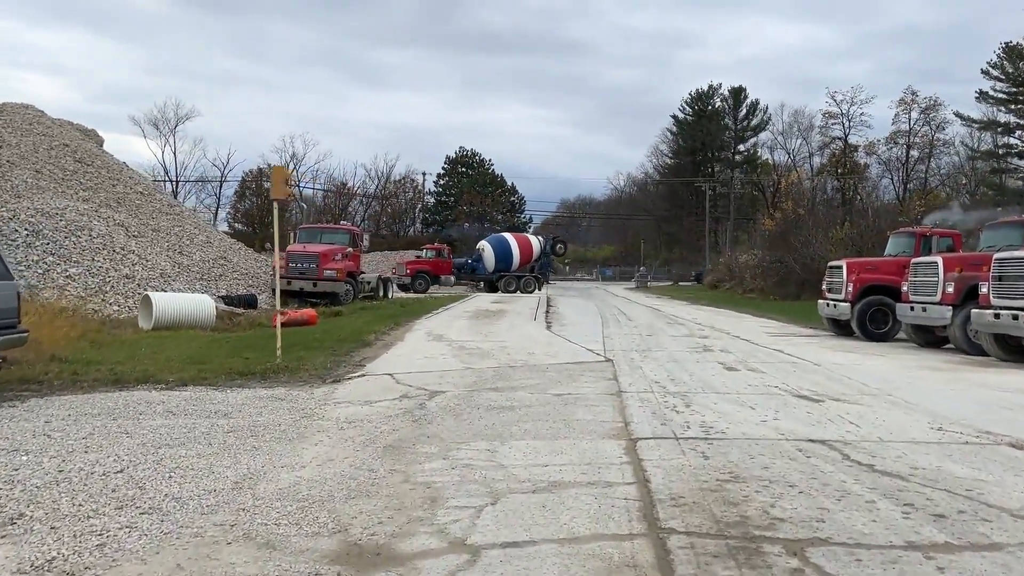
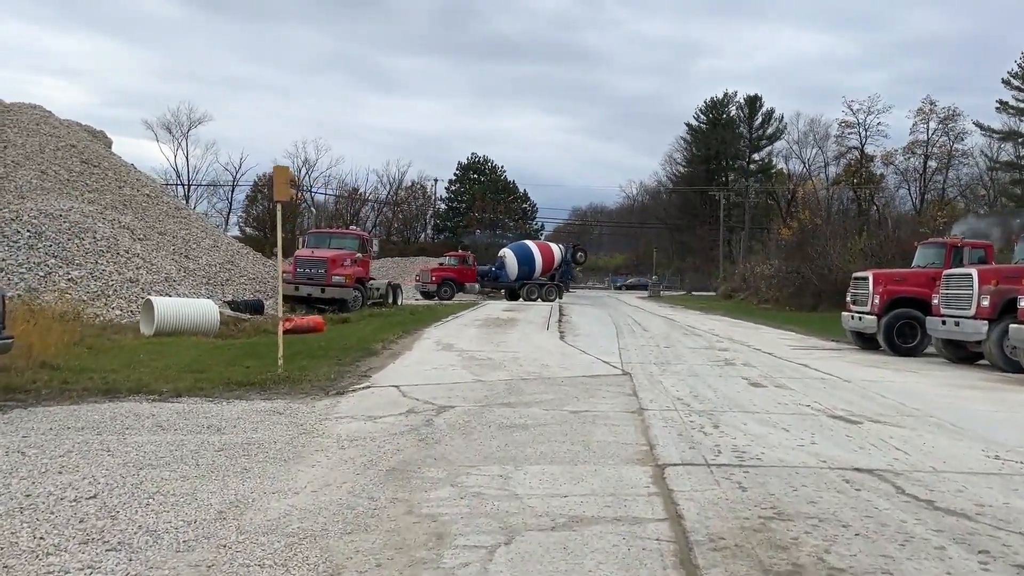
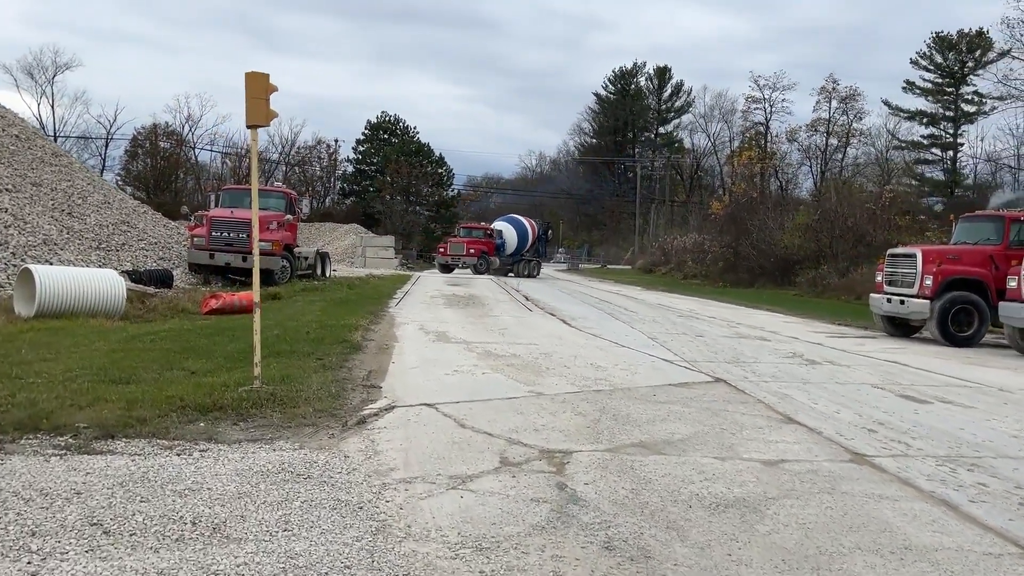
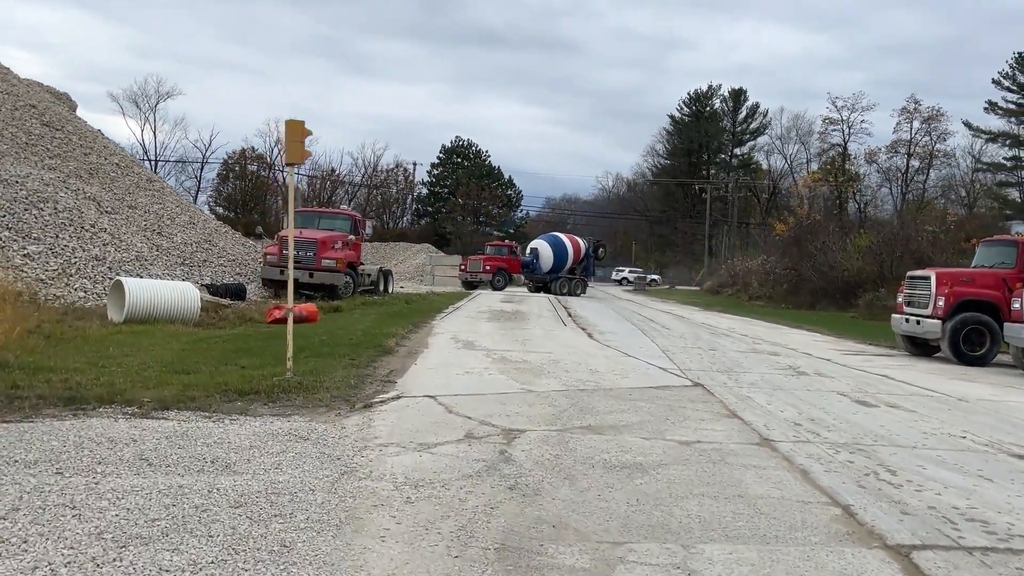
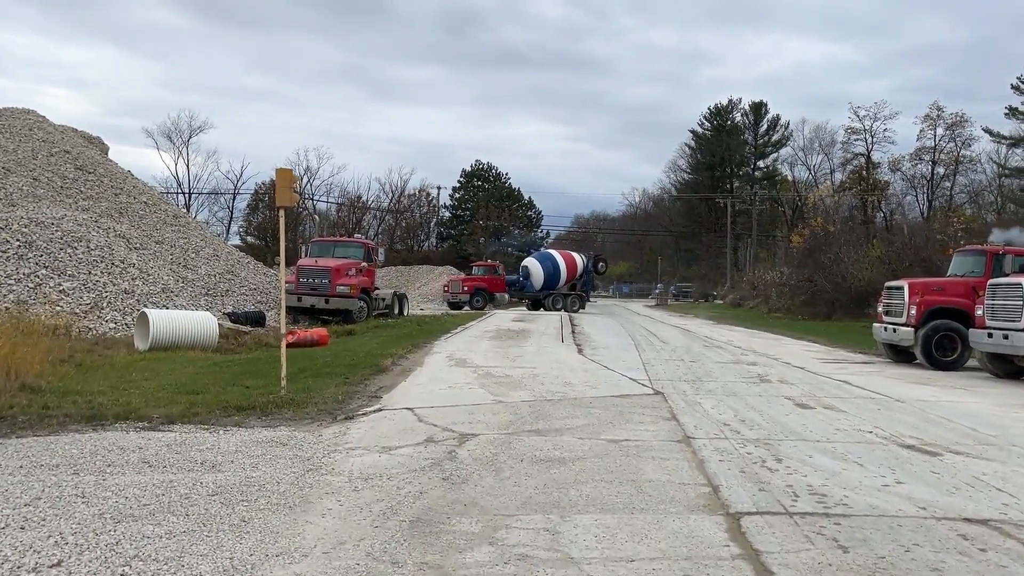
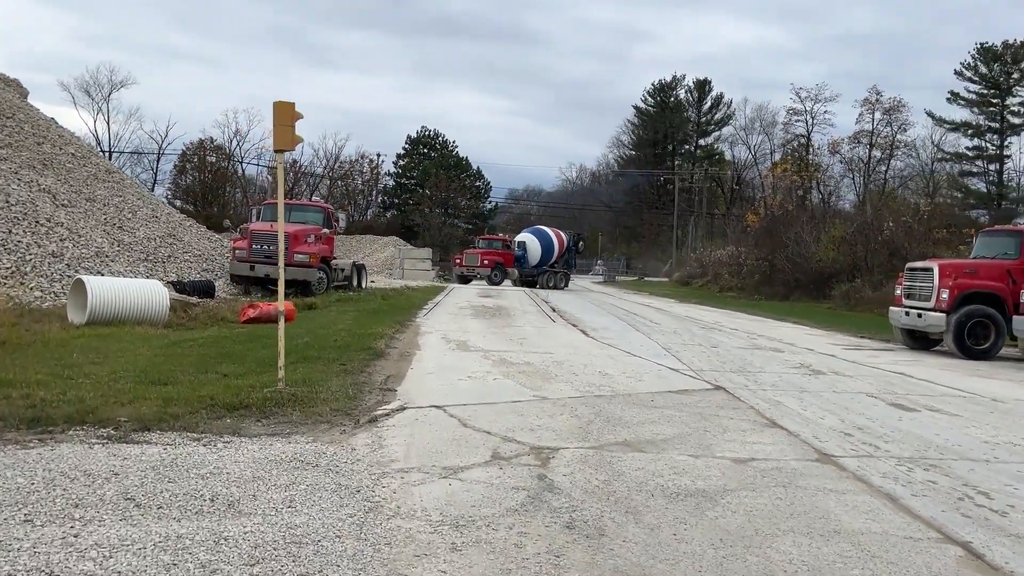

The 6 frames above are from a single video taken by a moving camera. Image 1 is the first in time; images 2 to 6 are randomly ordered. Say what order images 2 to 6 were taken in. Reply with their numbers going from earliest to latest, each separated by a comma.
2, 5, 4, 6, 3
